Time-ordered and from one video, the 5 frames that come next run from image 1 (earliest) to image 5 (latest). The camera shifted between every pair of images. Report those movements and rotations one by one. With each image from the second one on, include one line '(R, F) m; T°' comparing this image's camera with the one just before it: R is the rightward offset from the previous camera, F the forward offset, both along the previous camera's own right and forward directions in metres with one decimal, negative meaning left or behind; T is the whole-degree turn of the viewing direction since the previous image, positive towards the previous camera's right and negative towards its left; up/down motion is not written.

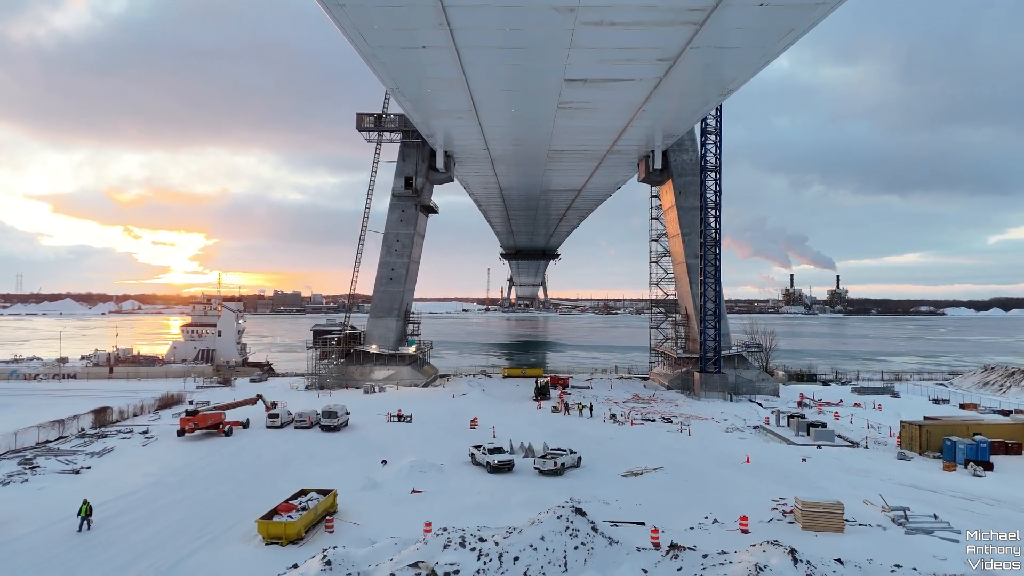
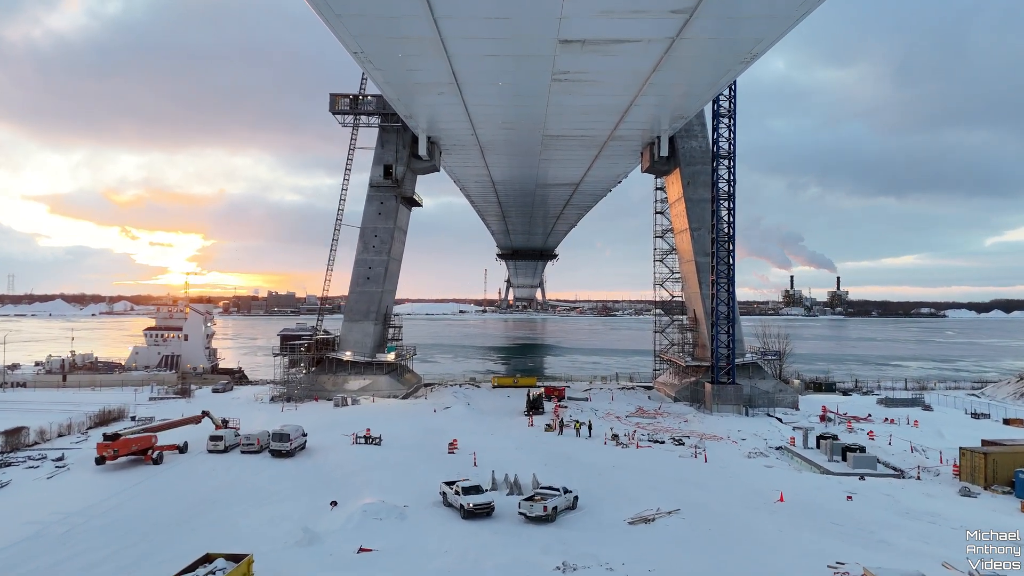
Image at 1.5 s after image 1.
(+0.5, +3.1) m; 0°
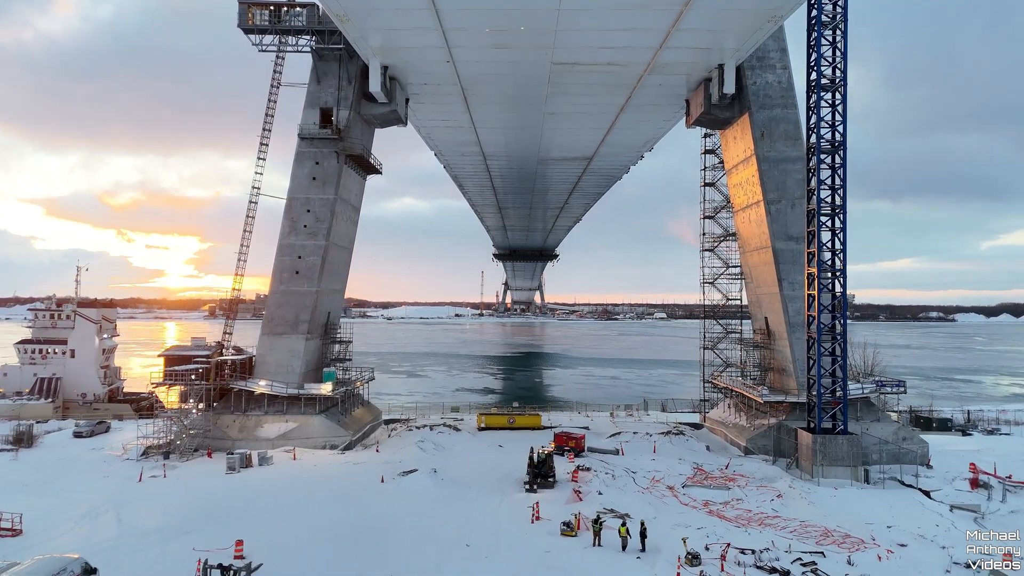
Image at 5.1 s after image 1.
(+0.1, +9.1) m; 0°
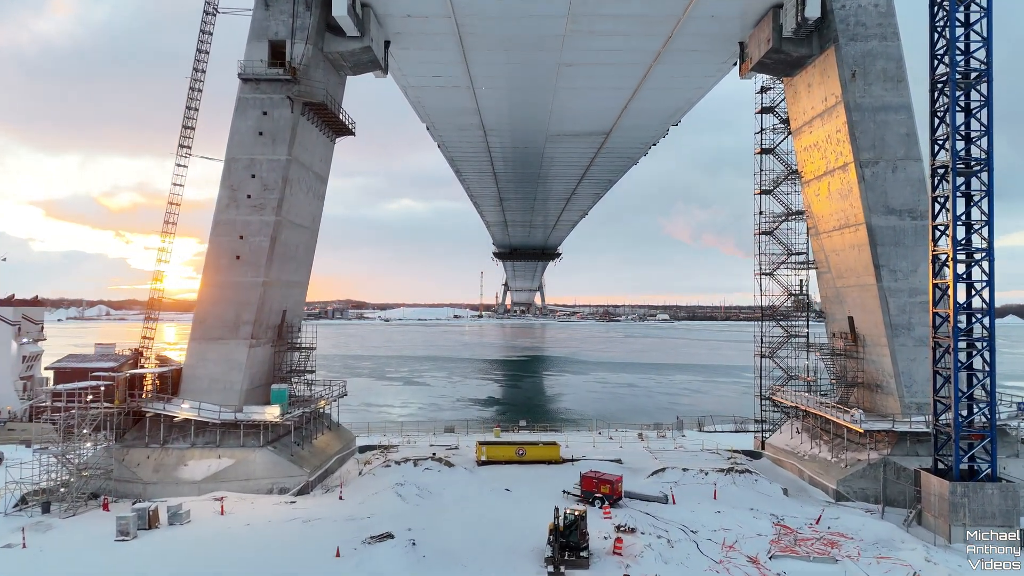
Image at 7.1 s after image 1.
(-0.3, +4.9) m; 0°
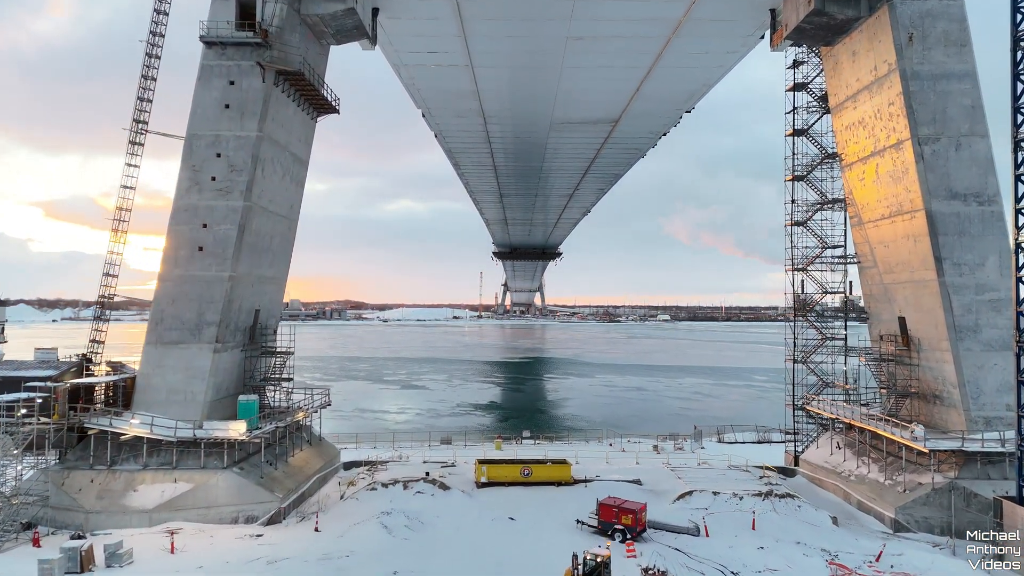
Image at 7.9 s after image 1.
(-0.1, +2.0) m; 0°
